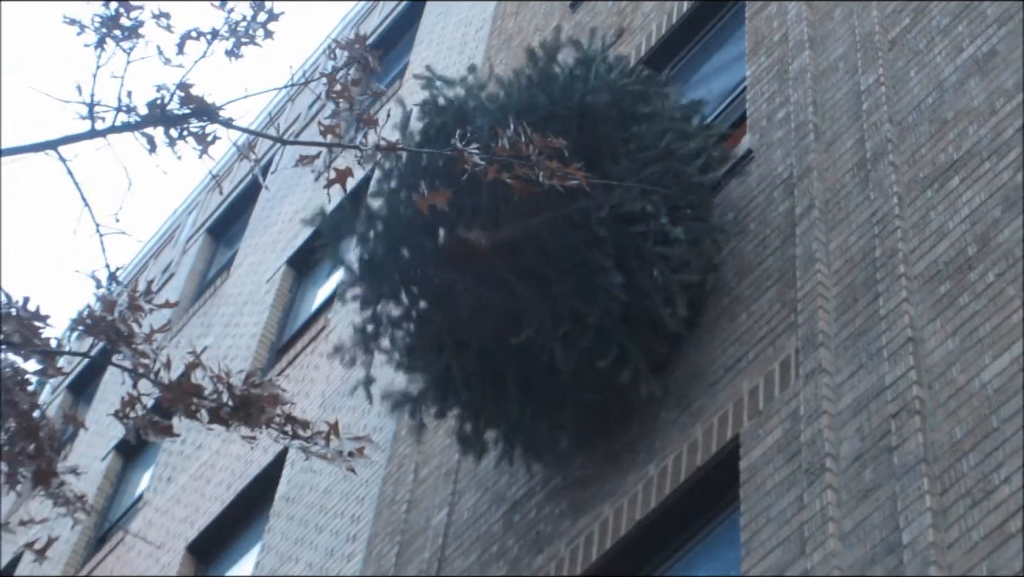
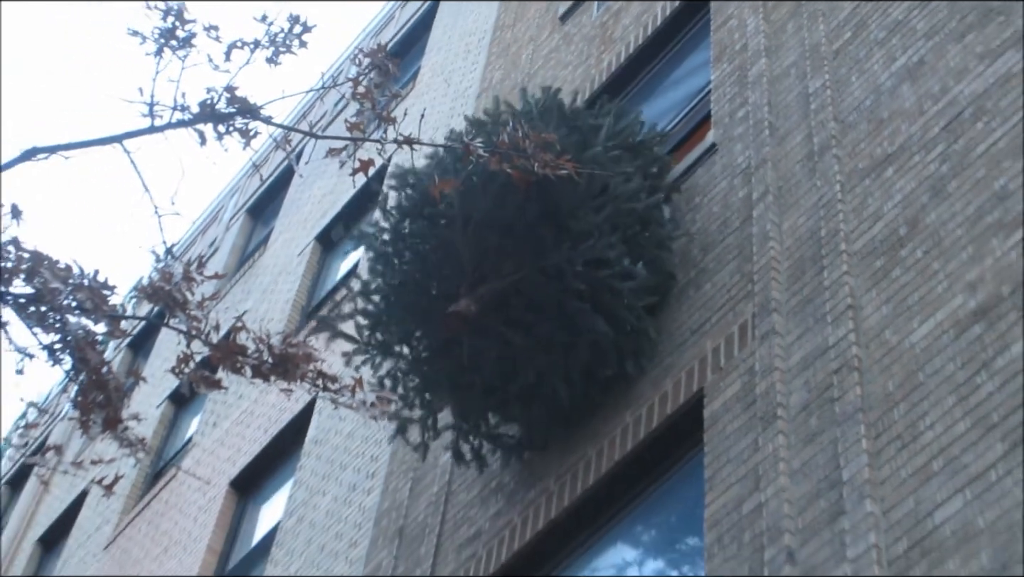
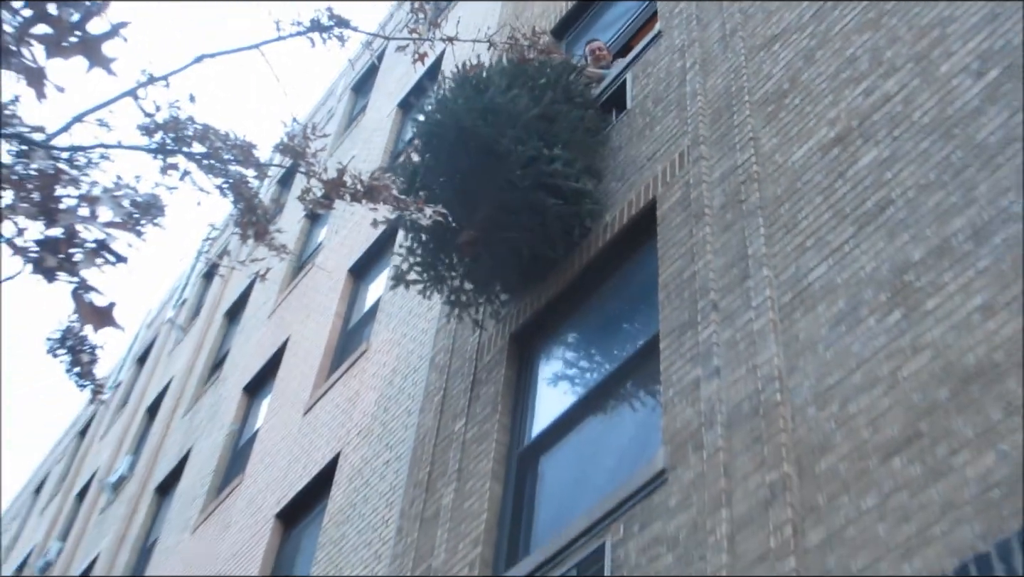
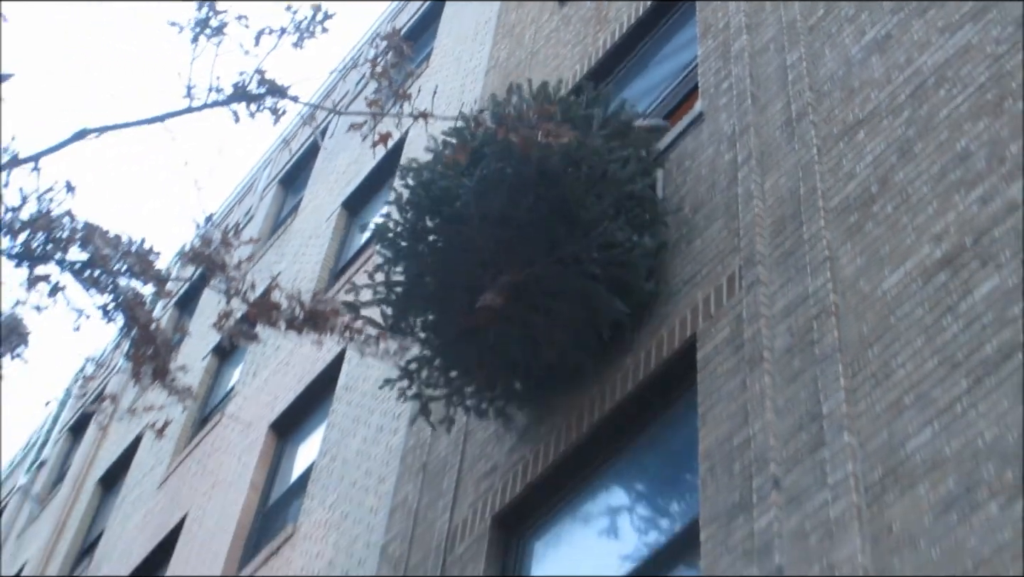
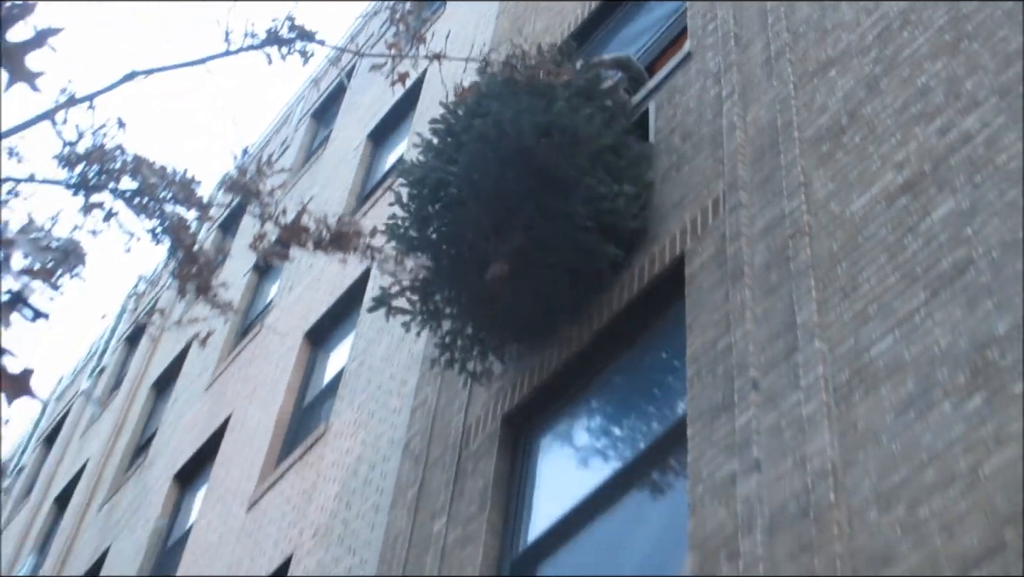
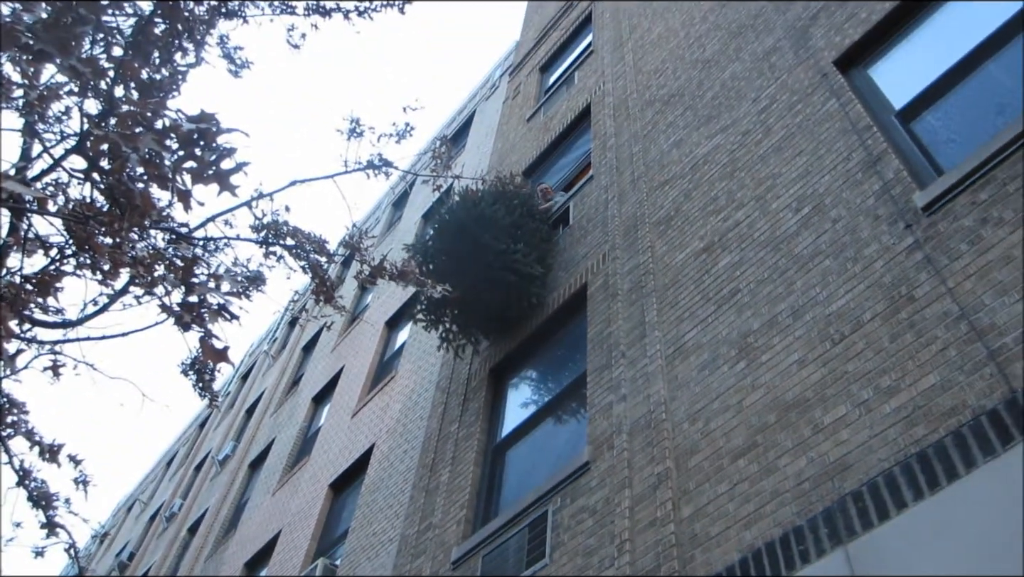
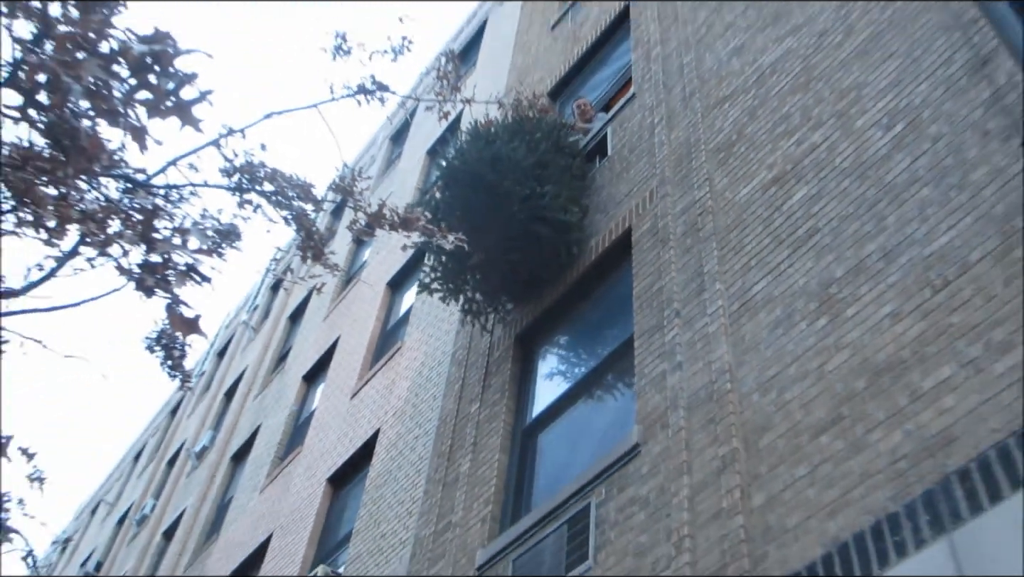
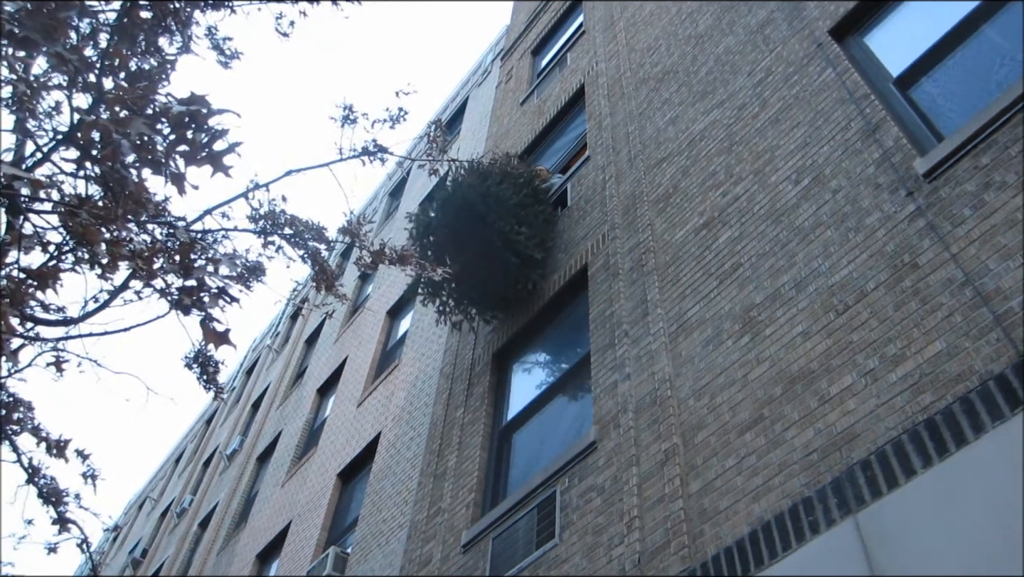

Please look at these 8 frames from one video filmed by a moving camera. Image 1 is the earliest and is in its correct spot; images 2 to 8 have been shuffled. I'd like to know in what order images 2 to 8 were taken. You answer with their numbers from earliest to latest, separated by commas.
2, 4, 5, 3, 7, 6, 8
